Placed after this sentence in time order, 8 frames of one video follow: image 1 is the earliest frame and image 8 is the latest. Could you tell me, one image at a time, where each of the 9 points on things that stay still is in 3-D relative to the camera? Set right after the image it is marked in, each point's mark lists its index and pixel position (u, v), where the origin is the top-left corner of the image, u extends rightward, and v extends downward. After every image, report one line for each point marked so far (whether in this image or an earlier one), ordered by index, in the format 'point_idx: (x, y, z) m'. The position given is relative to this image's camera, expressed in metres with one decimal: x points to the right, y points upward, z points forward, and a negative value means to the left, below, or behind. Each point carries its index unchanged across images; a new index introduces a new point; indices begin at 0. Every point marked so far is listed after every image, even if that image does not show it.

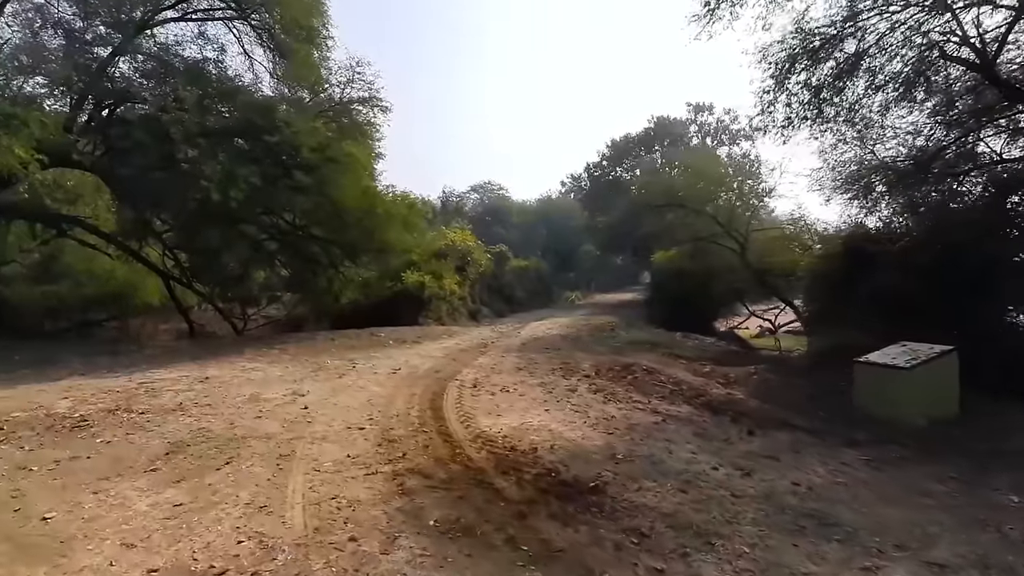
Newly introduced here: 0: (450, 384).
0: (-0.9, -1.5, +9.9) m
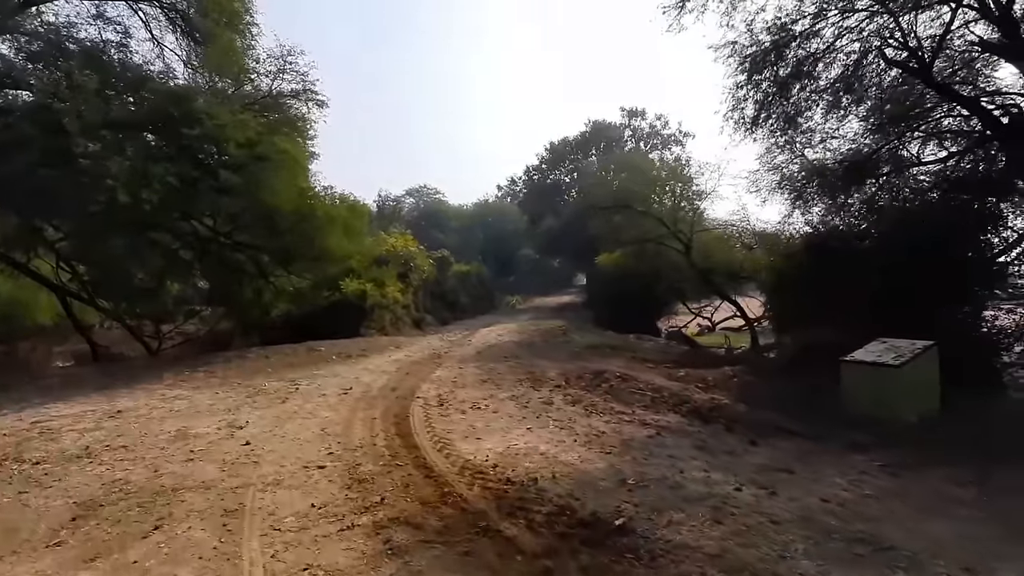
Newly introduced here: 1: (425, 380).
0: (-1.3, -1.6, +8.9) m
1: (-1.4, -1.6, +11.1) m
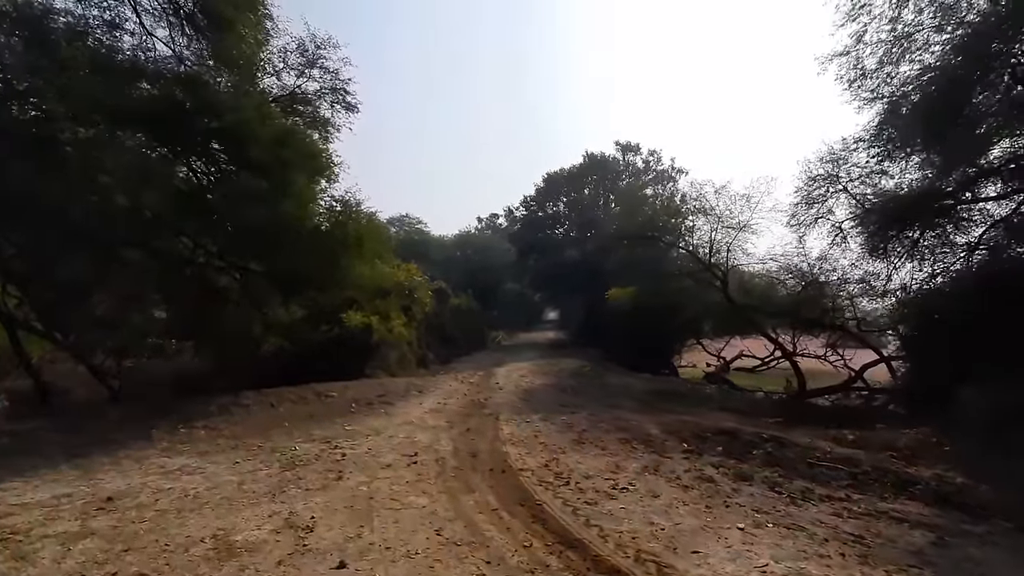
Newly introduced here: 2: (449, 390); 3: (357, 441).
0: (+0.1, -1.9, +6.6) m
1: (-0.1, -2.0, +8.7) m
2: (-1.5, -2.4, +15.4) m
3: (-2.1, -2.2, +9.1) m
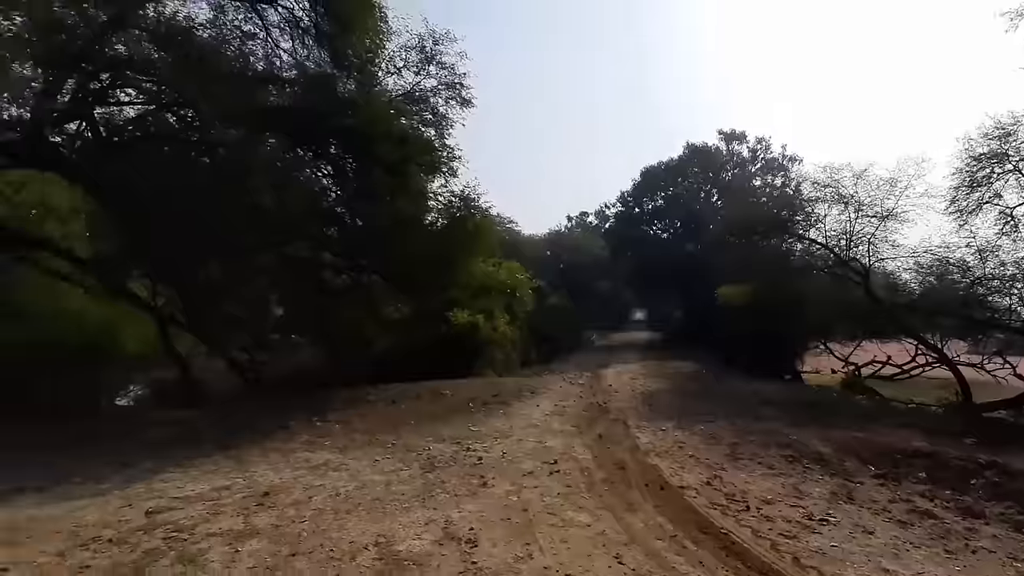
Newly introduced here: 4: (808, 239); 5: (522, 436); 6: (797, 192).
0: (+1.6, -1.8, +5.6) m
1: (+1.6, -1.9, +7.8) m
2: (+1.1, -2.3, +14.6) m
3: (-0.3, -2.1, +8.4) m
4: (+8.4, +1.4, +18.4) m
5: (+0.1, -2.1, +9.6) m
6: (+8.2, +2.8, +18.8) m
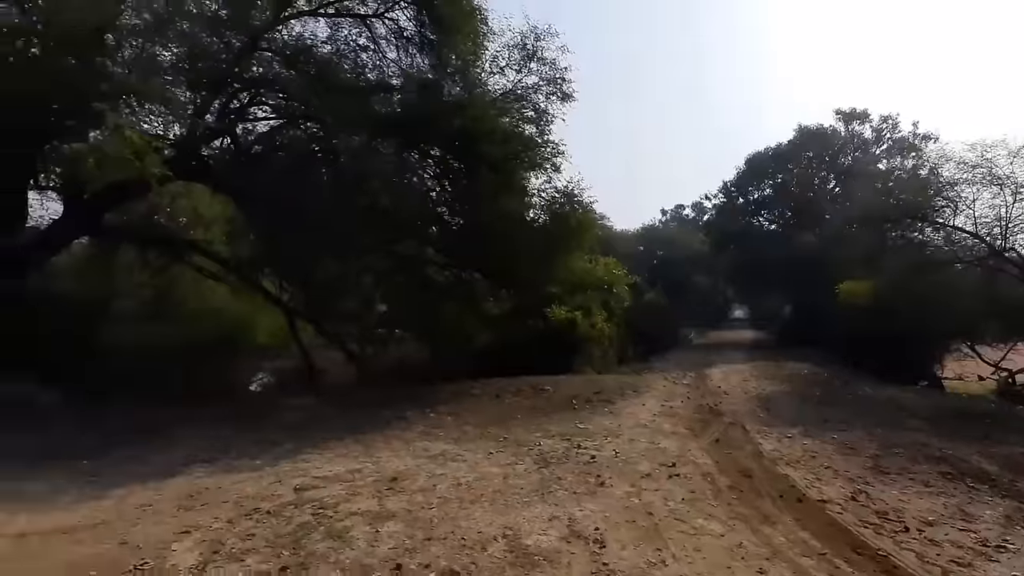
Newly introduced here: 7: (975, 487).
0: (+2.5, -1.8, +5.1) m
1: (+2.9, -1.9, +7.3) m
2: (+3.3, -2.2, +14.1) m
3: (+1.1, -2.0, +8.1) m
4: (+11.1, +1.5, +16.8) m
5: (+1.7, -2.1, +9.3) m
6: (+11.0, +2.9, +17.2) m
7: (+4.2, -1.8, +6.0) m
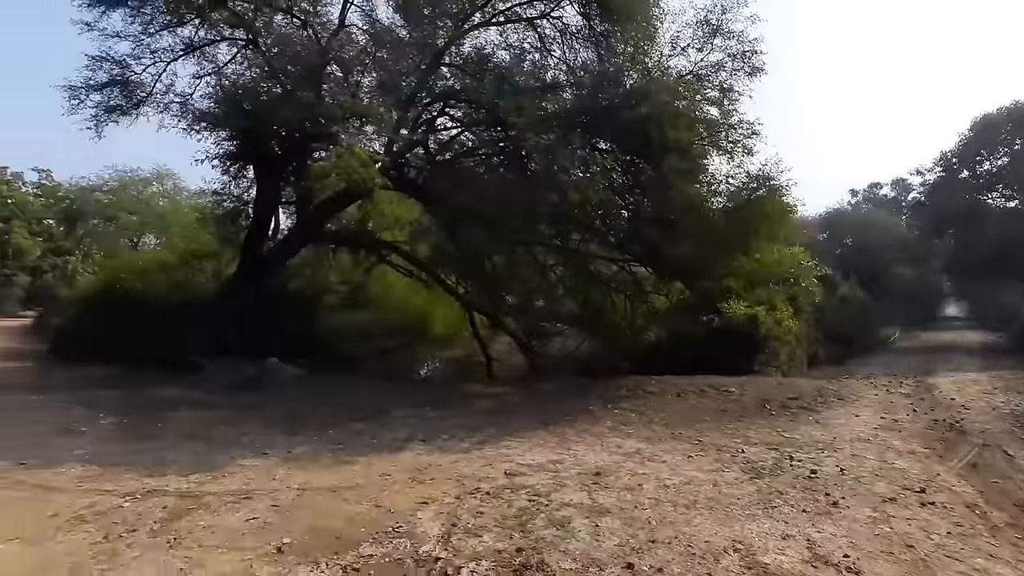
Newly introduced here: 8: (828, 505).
0: (+4.3, -1.8, +4.1) m
1: (+5.1, -1.9, +6.1) m
2: (+7.3, -2.2, +12.6) m
3: (+3.6, -2.0, +7.4) m
4: (+15.5, +1.5, +13.3) m
5: (+4.5, -2.1, +8.4) m
6: (+15.6, +2.9, +13.7) m
7: (+6.1, -1.9, +4.5) m
8: (+3.1, -2.0, +6.5) m
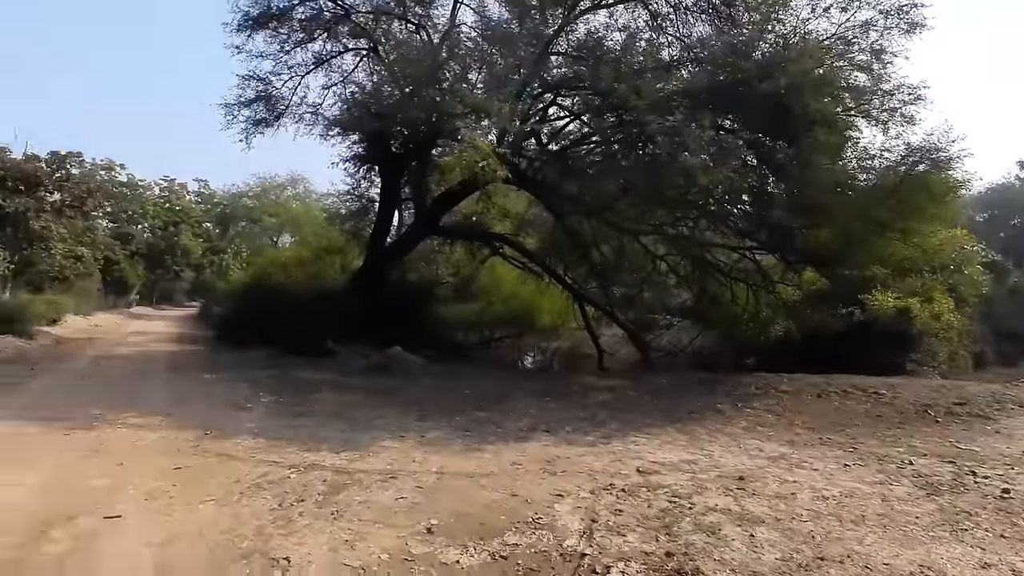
0: (+5.3, -1.9, +3.2) m
1: (+6.5, -1.9, +5.0) m
2: (+9.8, -2.1, +11.0) m
3: (+5.2, -2.0, +6.5) m
4: (+18.0, +1.6, +10.1) m
5: (+6.3, -2.0, +7.3) m
6: (+18.1, +3.0, +10.5) m
7: (+7.2, -1.9, +3.3) m
8: (+4.6, -2.0, +5.7) m
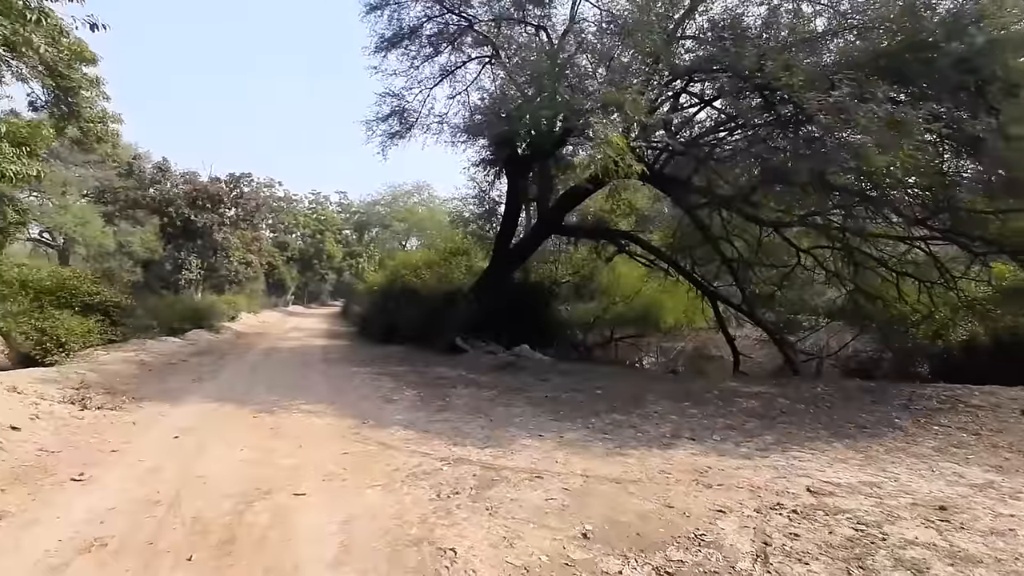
0: (+6.2, -1.9, +1.8) m
1: (+7.8, -2.0, +3.3) m
2: (+12.3, -2.2, +8.4) m
3: (+6.9, -2.1, +5.0) m
4: (+20.1, +1.5, +5.7) m
5: (+8.1, -2.1, +5.6) m
6: (+20.3, +3.0, +6.1) m
7: (+8.1, -1.9, +1.4) m
8: (+6.0, -2.1, +4.4) m
